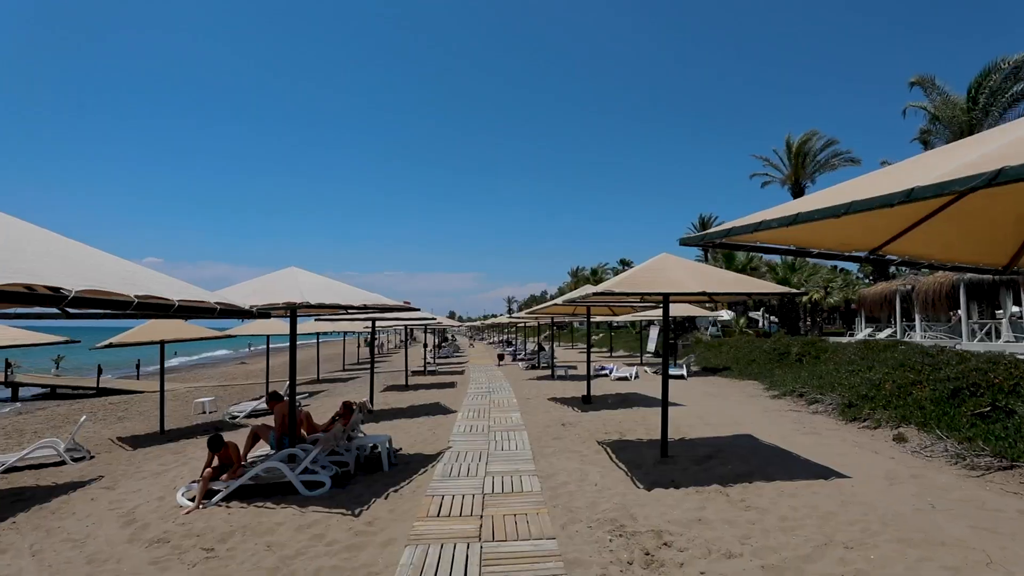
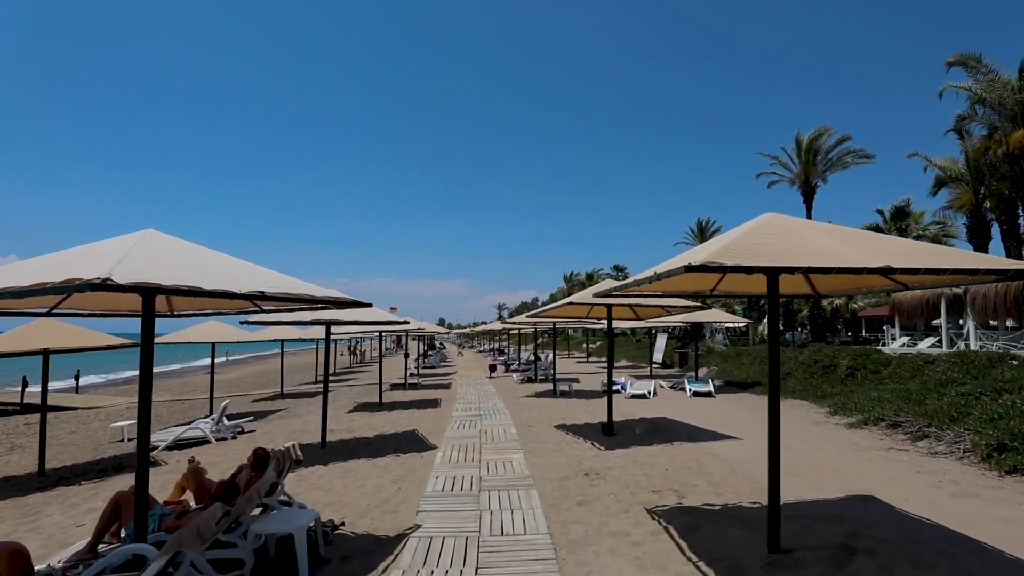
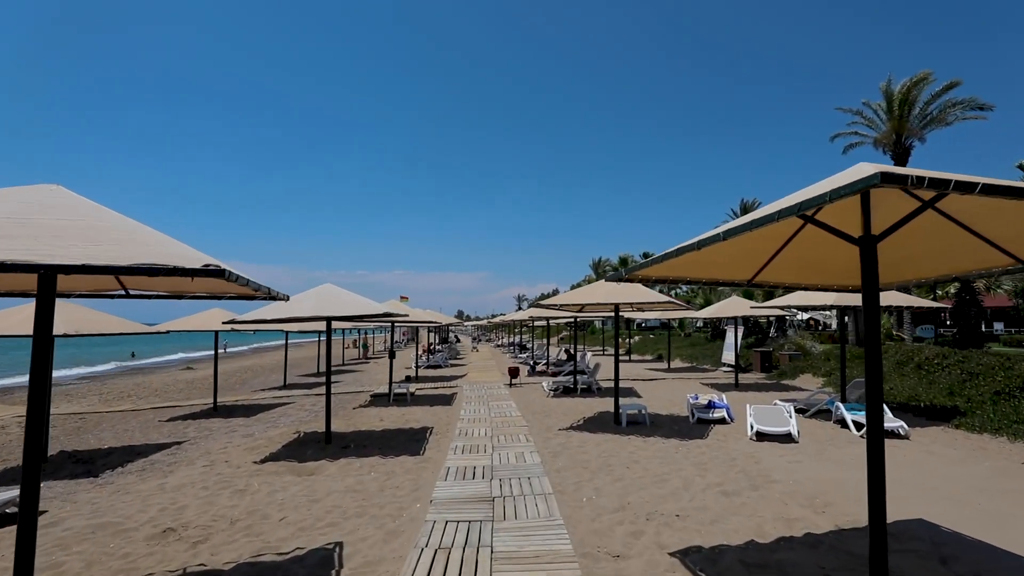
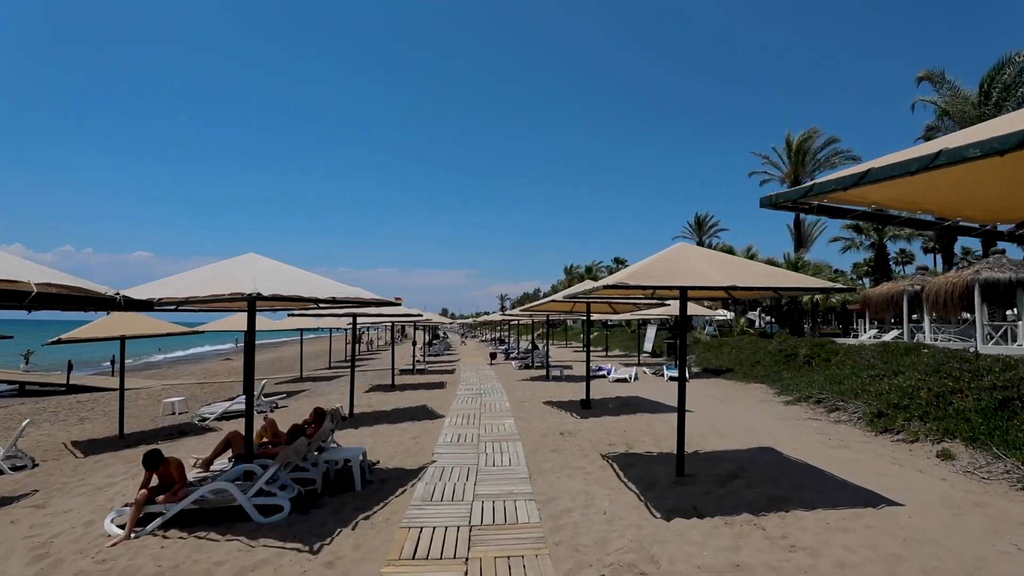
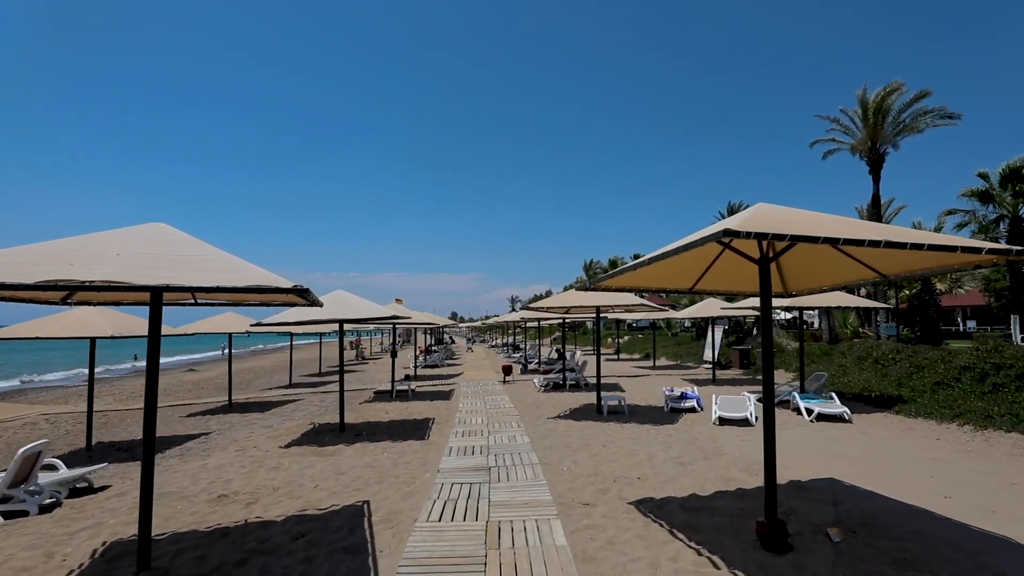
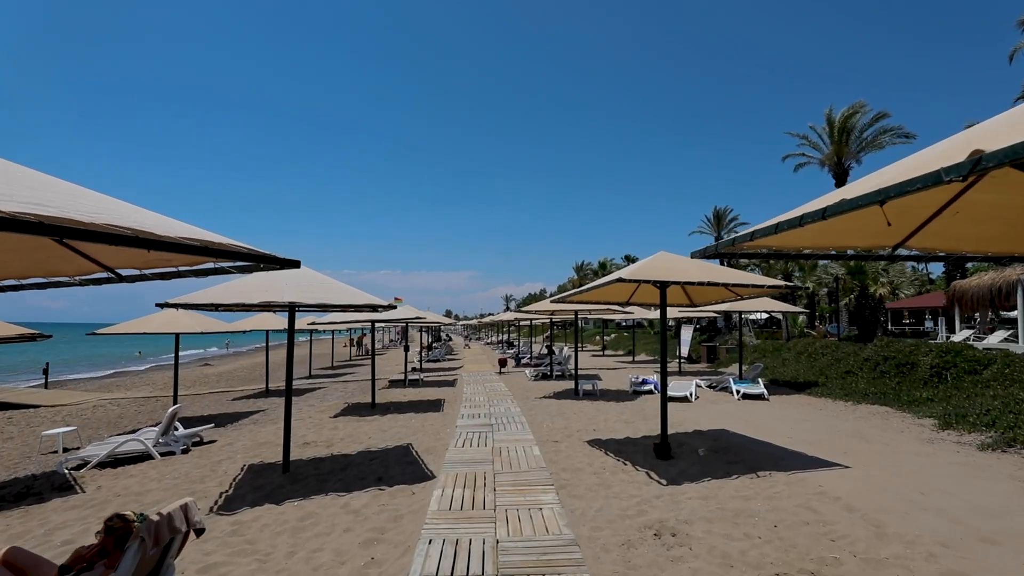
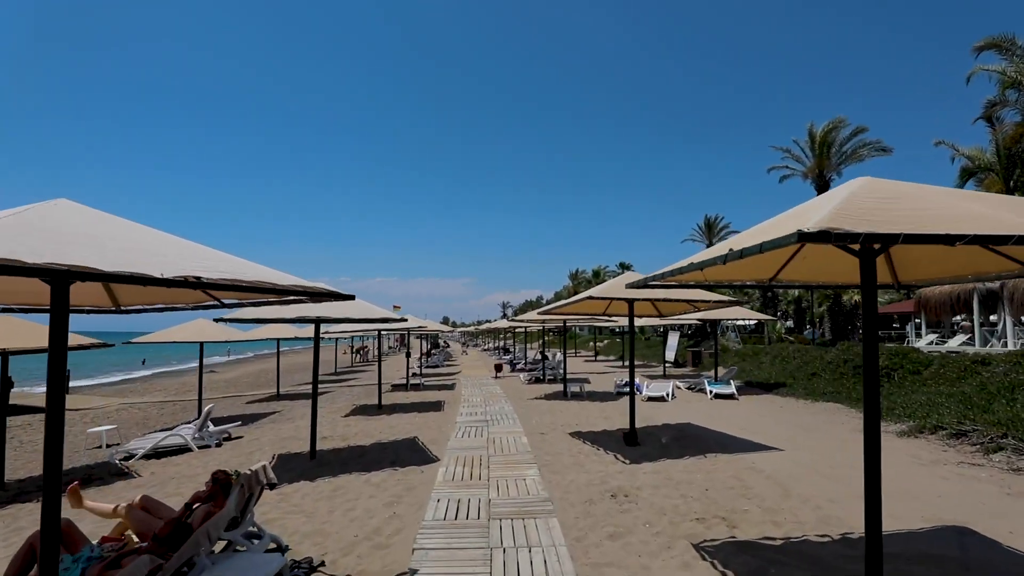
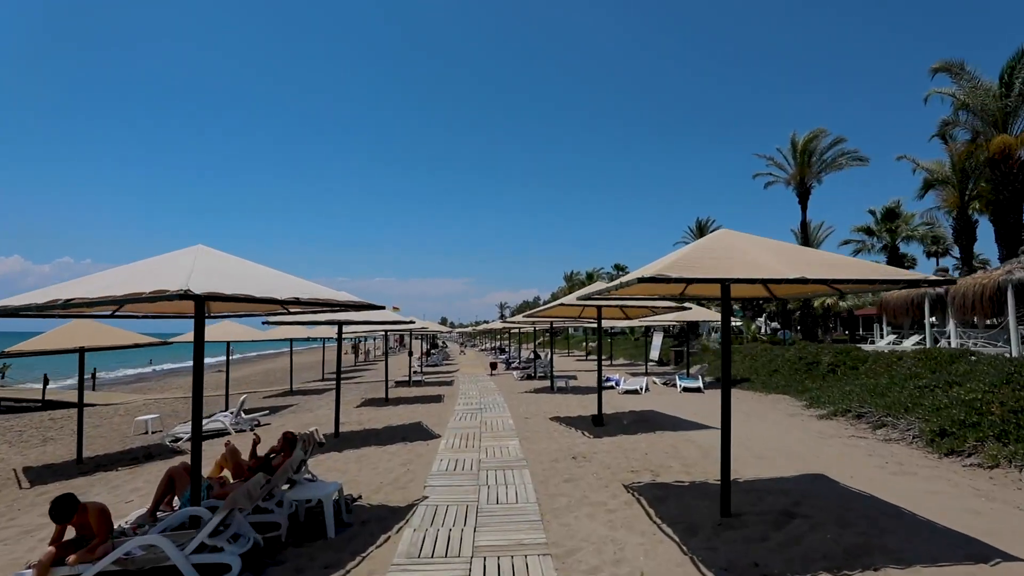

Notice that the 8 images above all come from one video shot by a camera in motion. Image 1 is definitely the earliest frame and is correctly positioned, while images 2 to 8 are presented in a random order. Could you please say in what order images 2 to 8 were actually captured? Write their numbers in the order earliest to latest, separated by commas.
4, 8, 2, 7, 6, 5, 3
